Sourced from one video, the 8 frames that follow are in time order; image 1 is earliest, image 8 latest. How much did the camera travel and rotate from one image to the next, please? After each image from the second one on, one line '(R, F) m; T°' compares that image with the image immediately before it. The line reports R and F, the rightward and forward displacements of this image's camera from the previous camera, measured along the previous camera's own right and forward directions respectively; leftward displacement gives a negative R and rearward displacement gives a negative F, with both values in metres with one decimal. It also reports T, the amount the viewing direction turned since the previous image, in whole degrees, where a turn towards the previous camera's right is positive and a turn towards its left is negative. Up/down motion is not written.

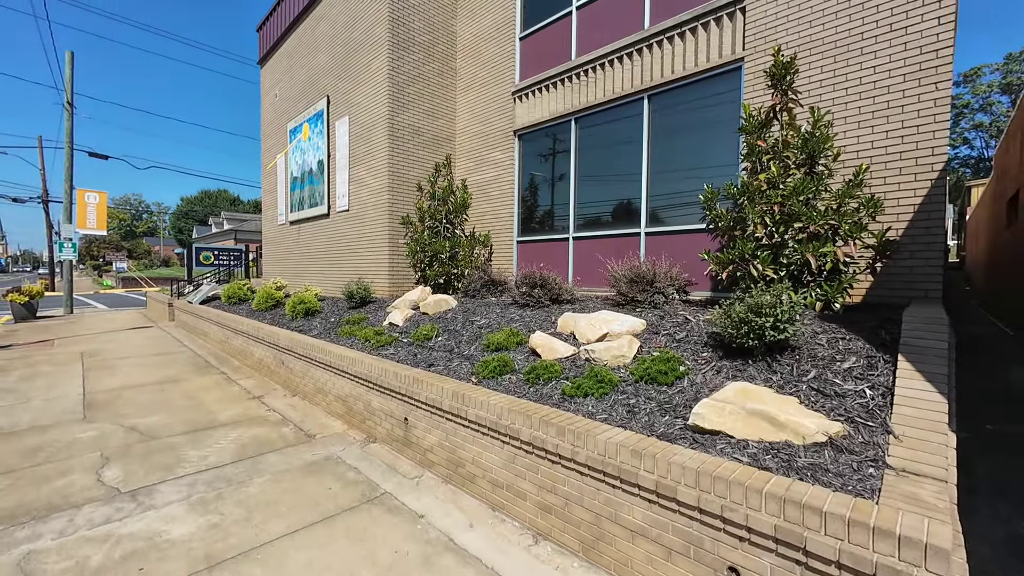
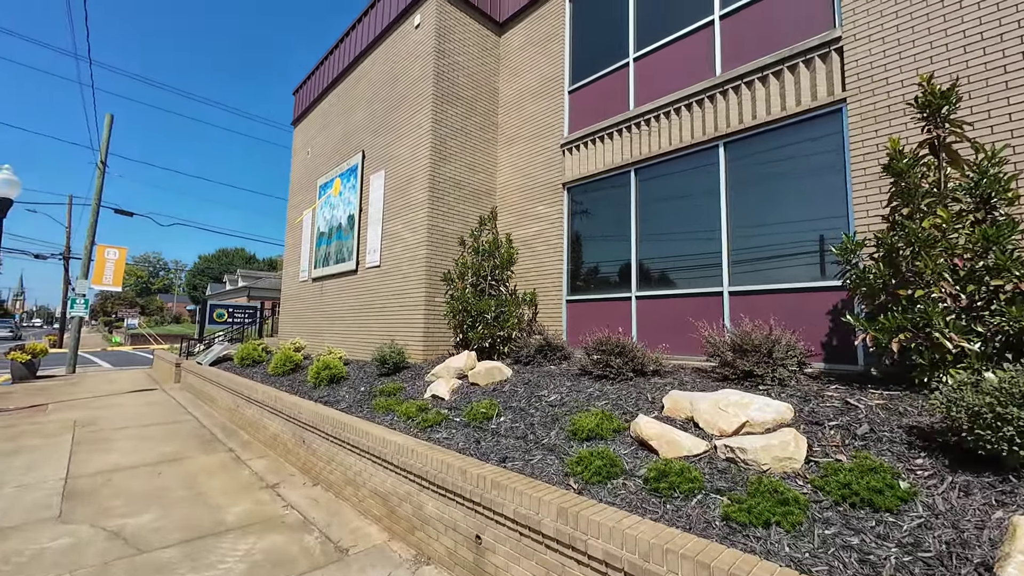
(-0.8, +0.9) m; -1°
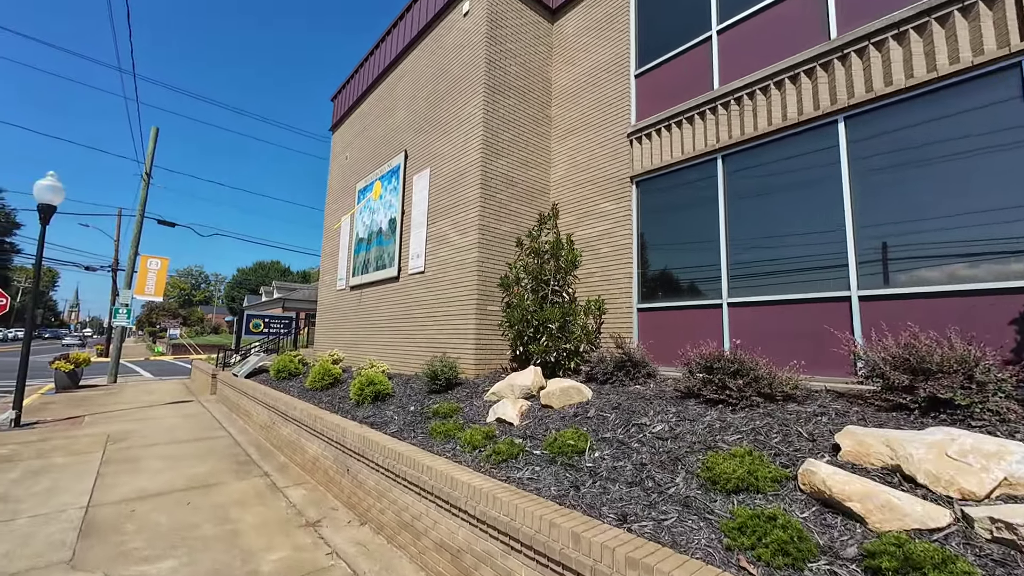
(-0.6, +0.9) m; -3°
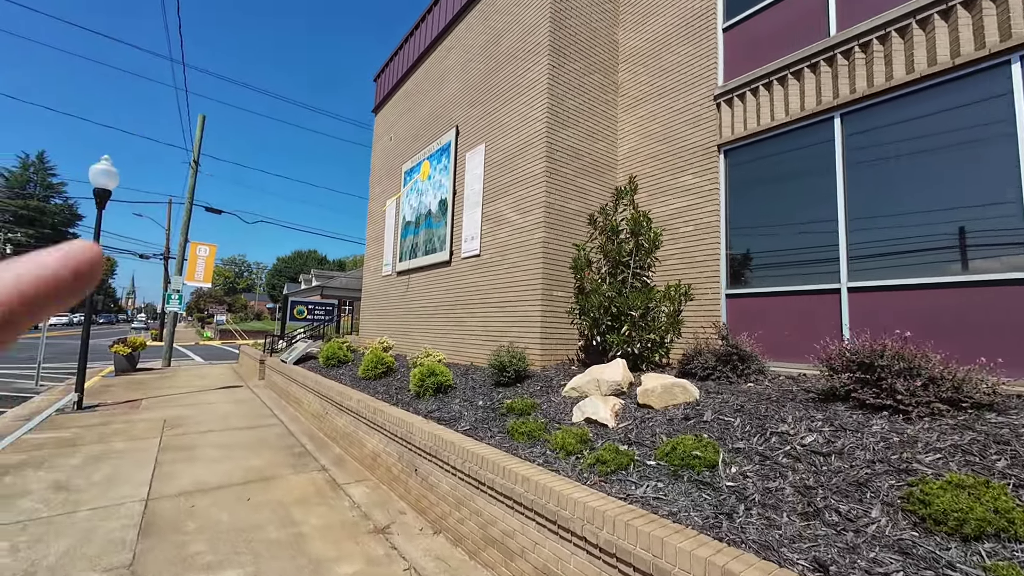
(-0.7, +0.7) m; -4°
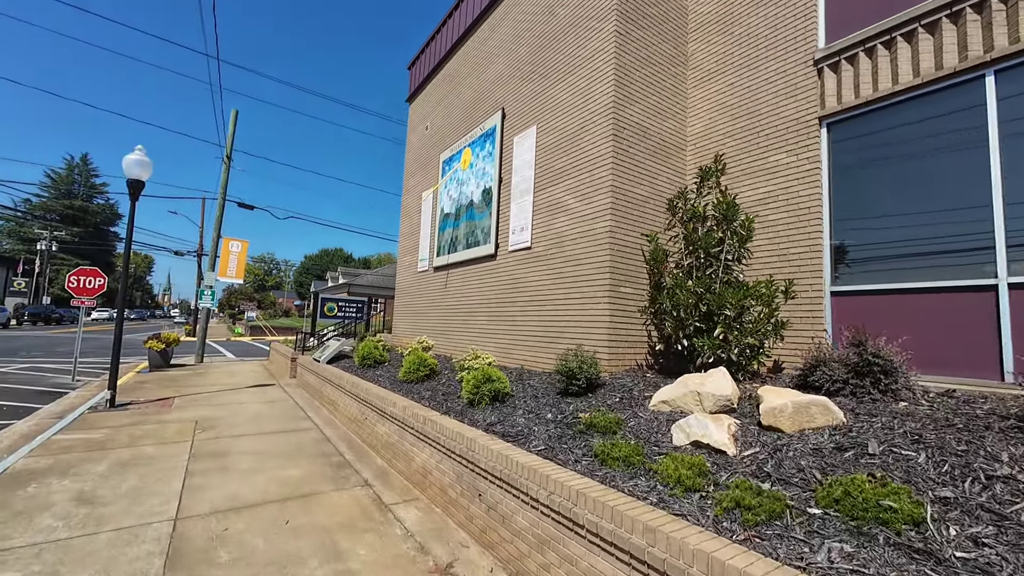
(-0.6, +0.8) m; -3°
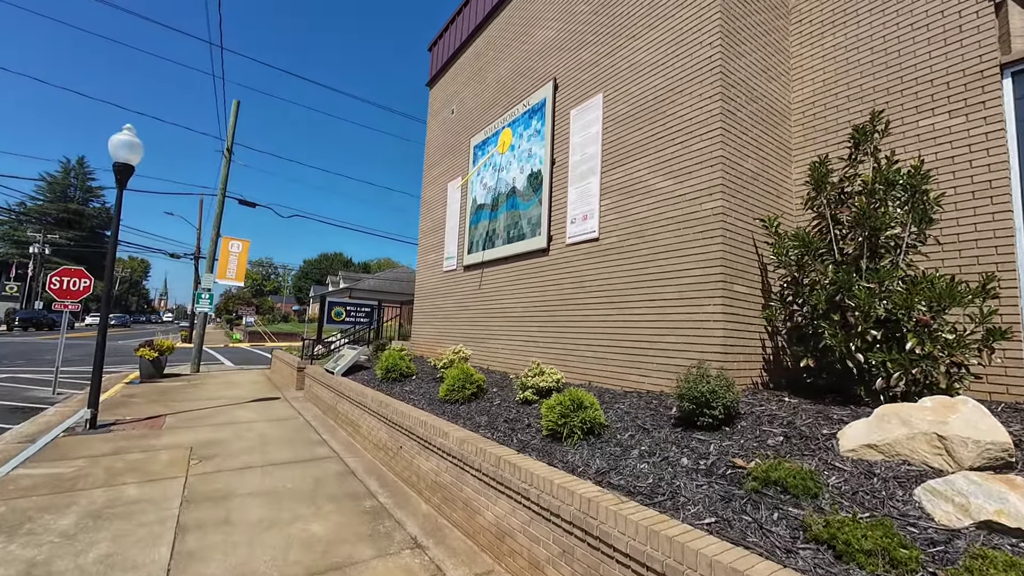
(-1.0, +1.4) m; 0°
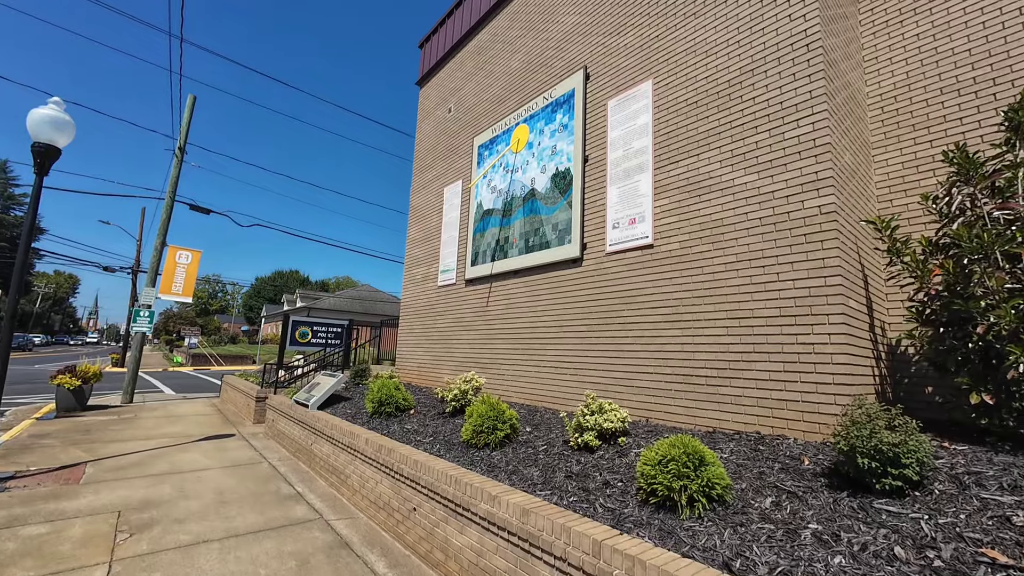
(-1.0, +1.2) m; +5°
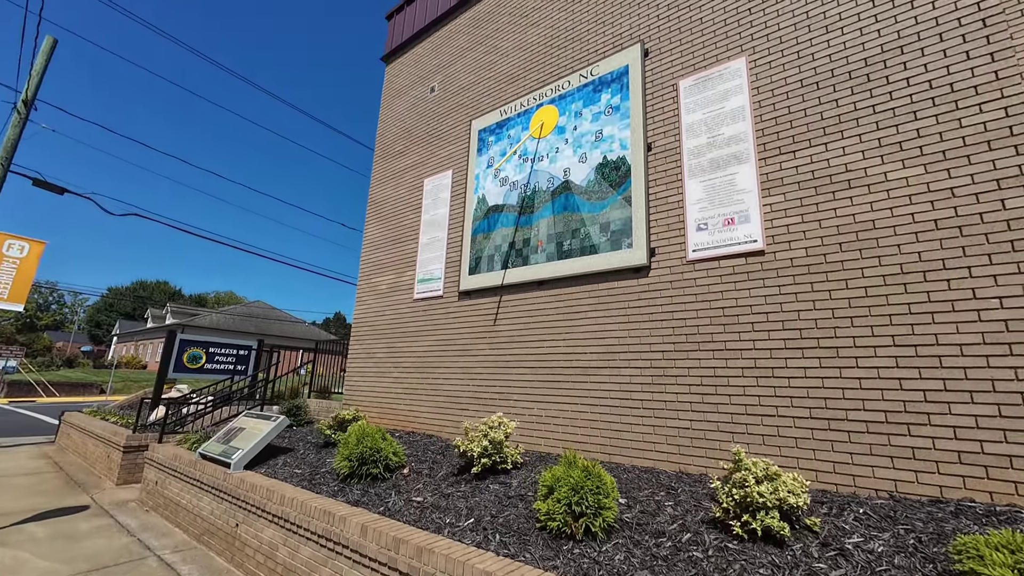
(-1.6, +1.8) m; +13°
